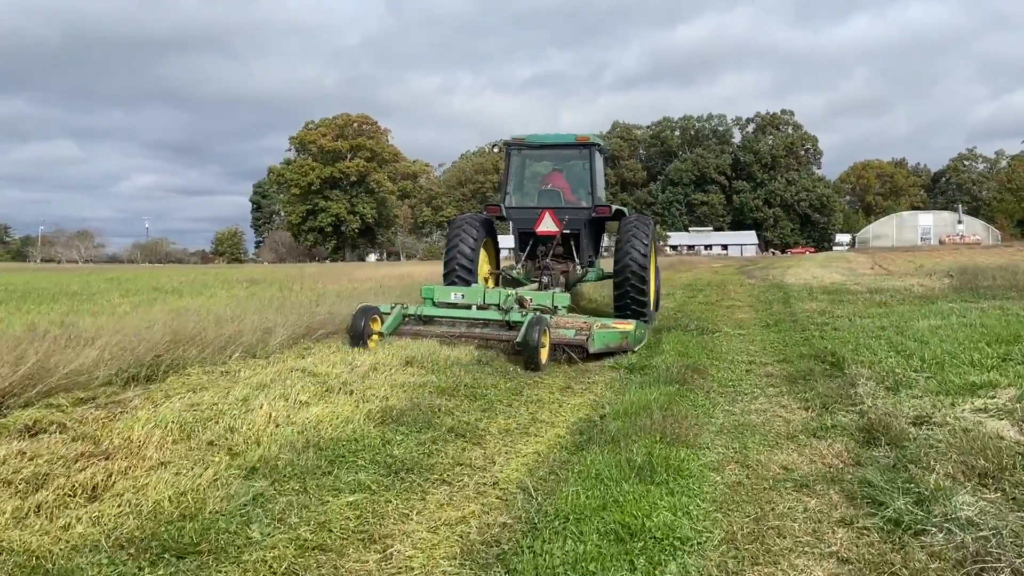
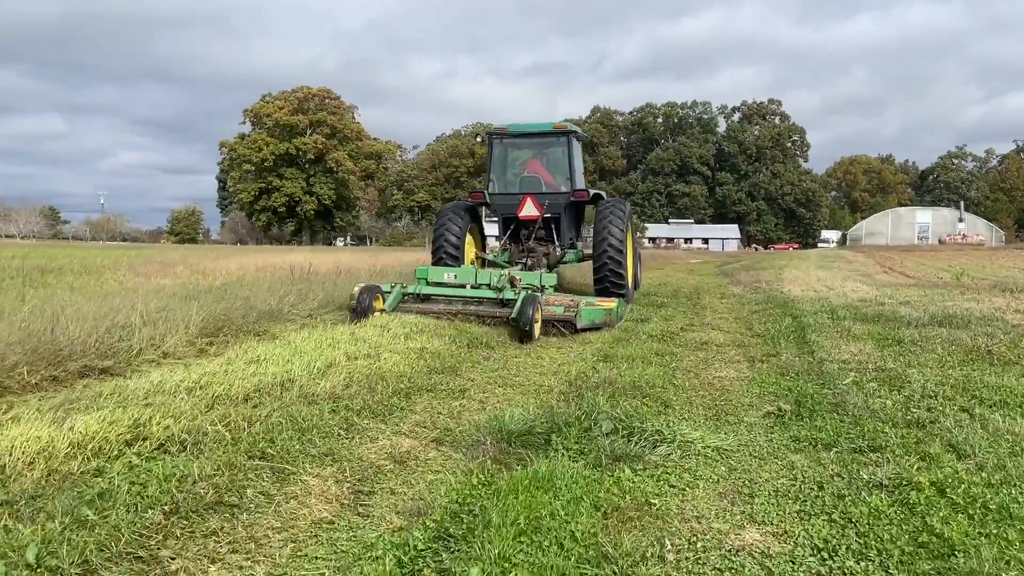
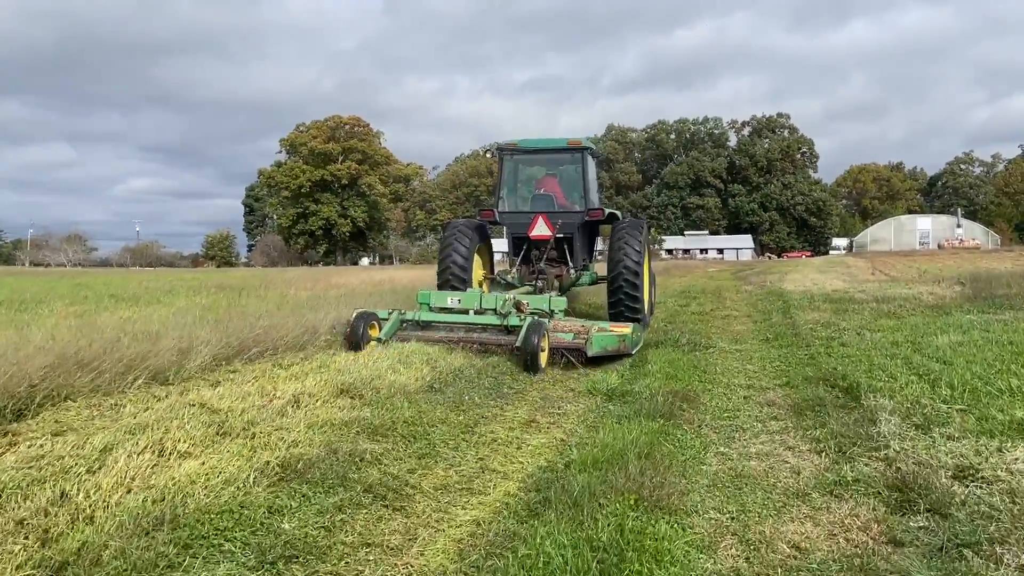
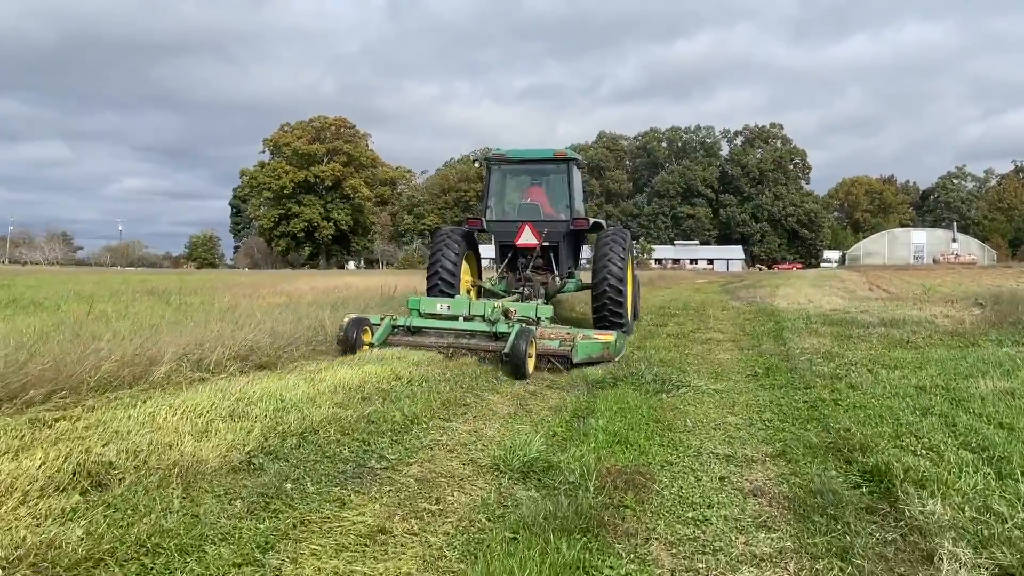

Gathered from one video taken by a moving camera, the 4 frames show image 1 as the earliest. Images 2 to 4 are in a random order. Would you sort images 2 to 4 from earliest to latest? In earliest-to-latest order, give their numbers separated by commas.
3, 4, 2
